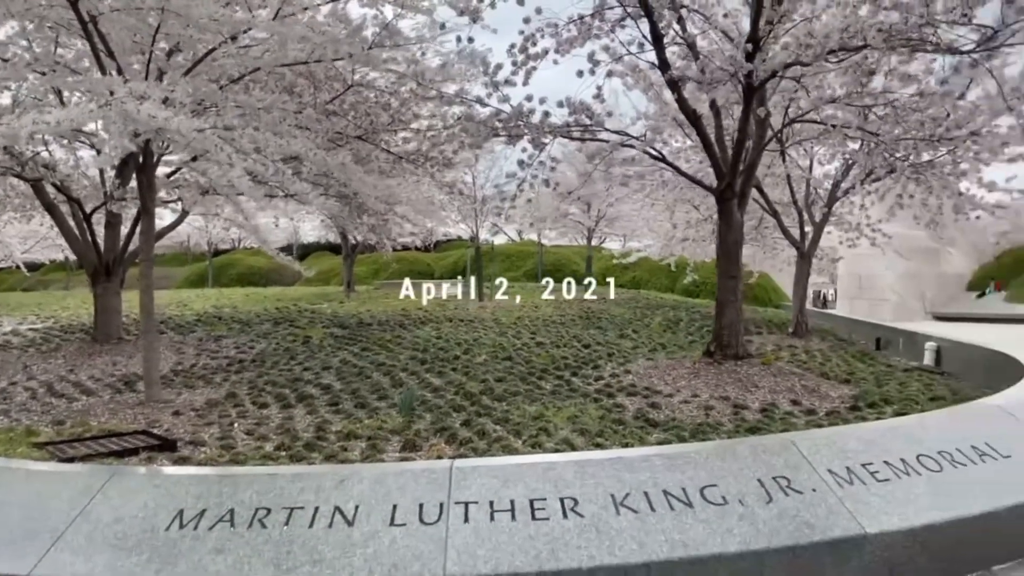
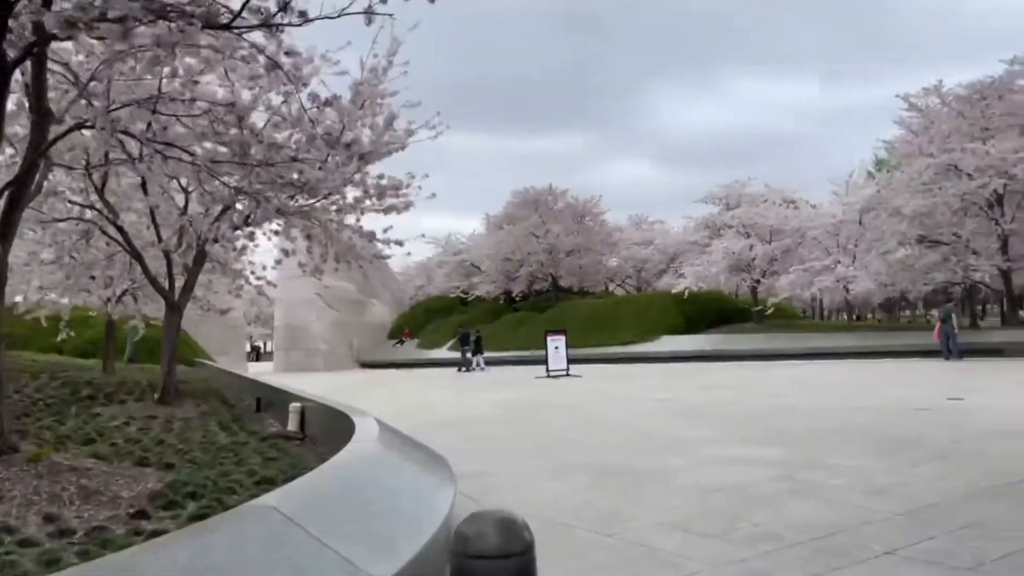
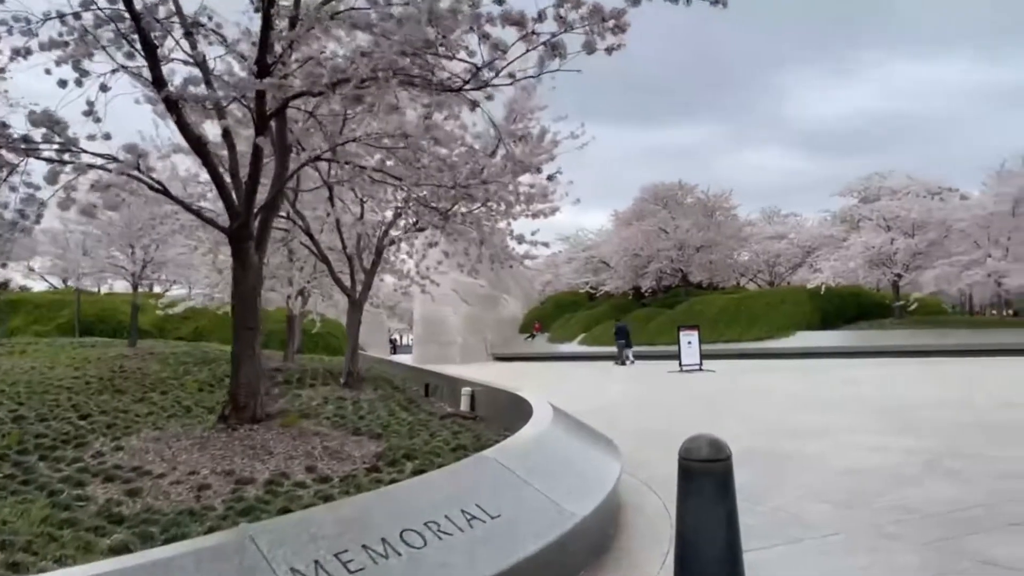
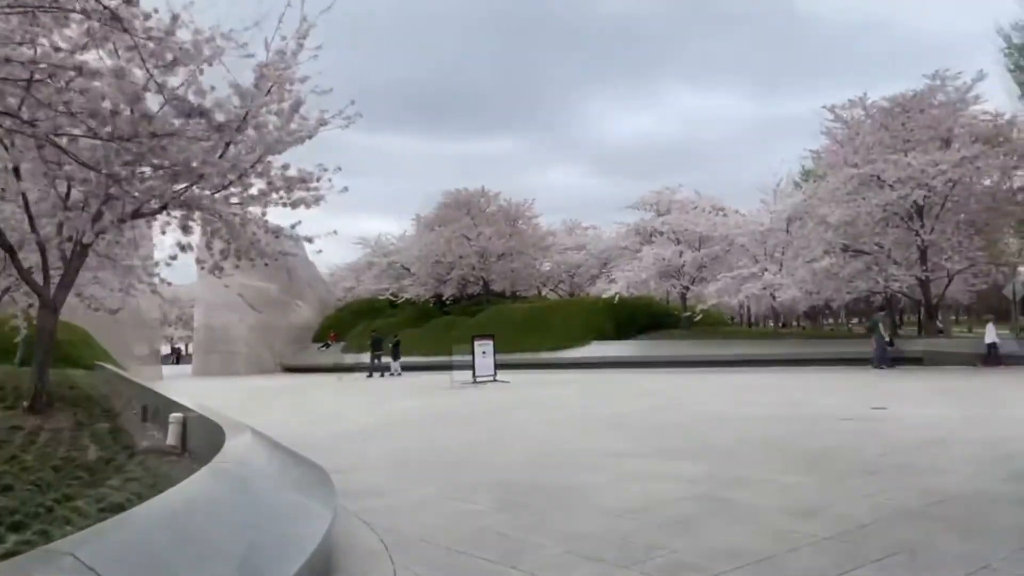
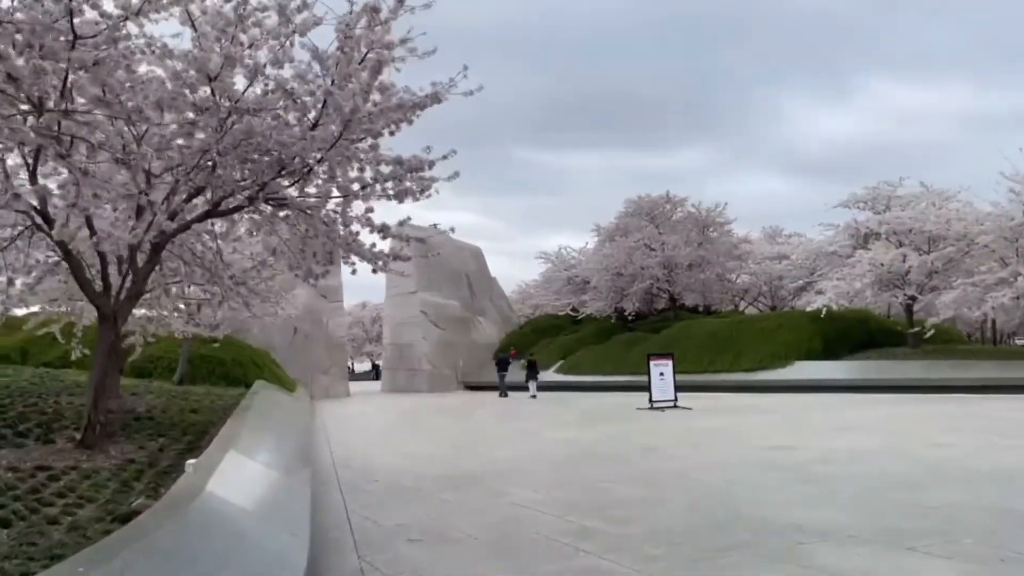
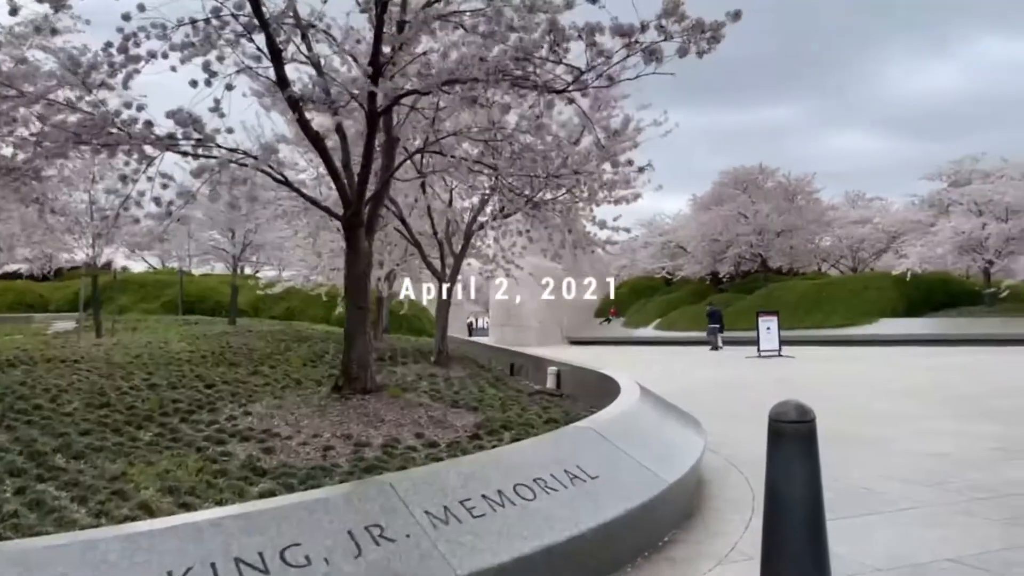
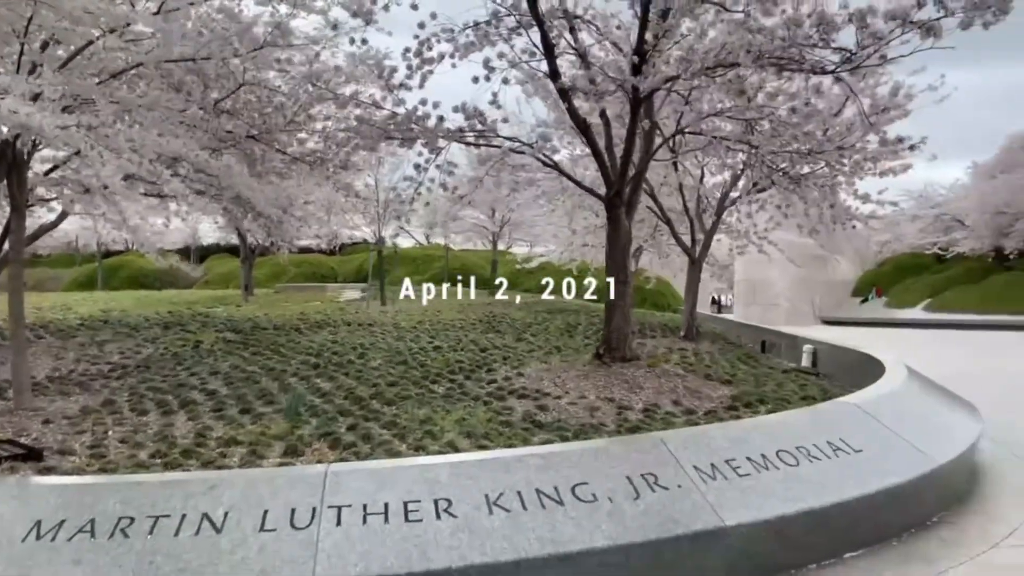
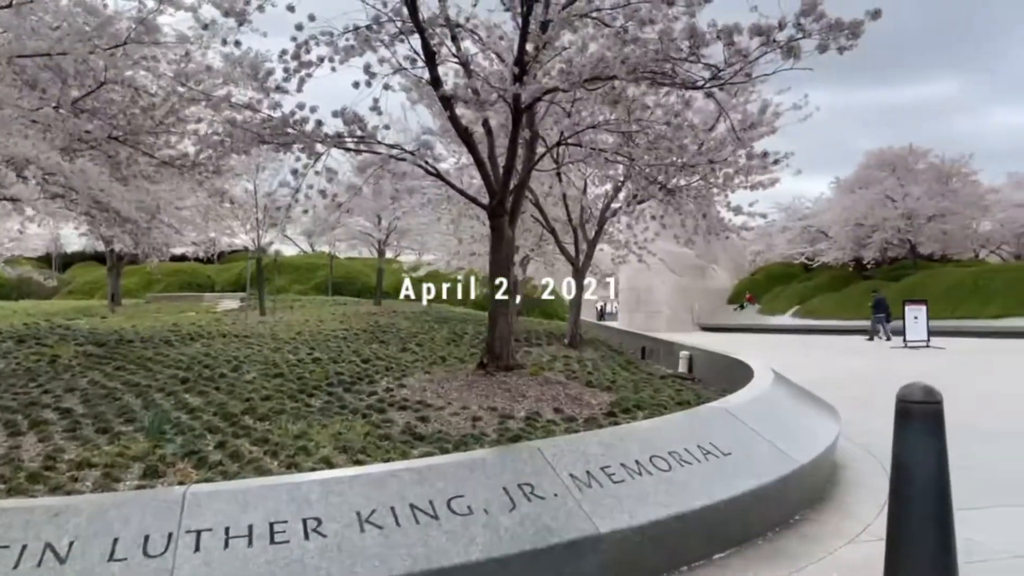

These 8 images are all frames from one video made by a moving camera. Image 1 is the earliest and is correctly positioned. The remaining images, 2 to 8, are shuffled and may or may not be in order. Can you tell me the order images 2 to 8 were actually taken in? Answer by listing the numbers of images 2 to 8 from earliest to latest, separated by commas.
7, 8, 6, 3, 2, 4, 5
